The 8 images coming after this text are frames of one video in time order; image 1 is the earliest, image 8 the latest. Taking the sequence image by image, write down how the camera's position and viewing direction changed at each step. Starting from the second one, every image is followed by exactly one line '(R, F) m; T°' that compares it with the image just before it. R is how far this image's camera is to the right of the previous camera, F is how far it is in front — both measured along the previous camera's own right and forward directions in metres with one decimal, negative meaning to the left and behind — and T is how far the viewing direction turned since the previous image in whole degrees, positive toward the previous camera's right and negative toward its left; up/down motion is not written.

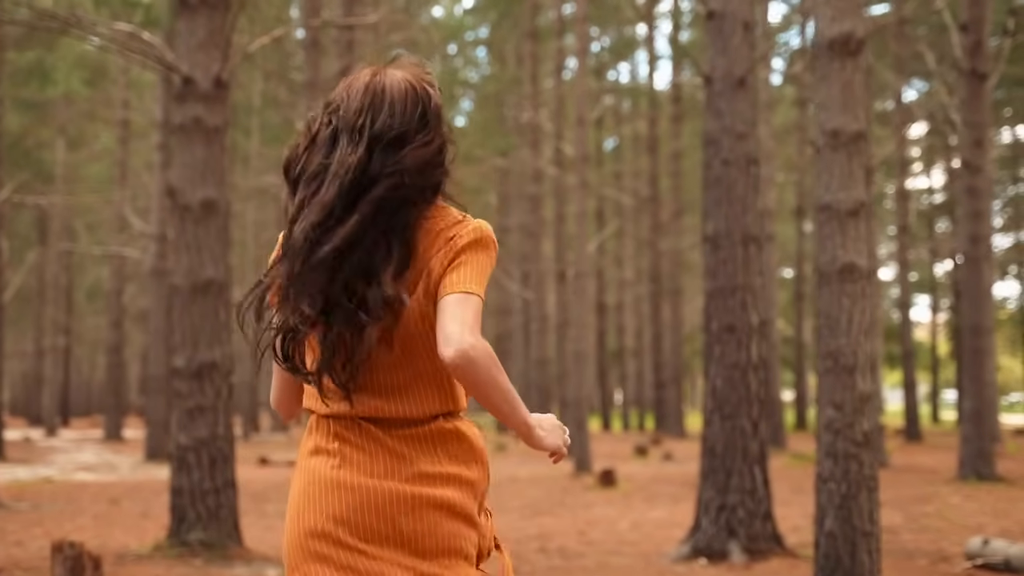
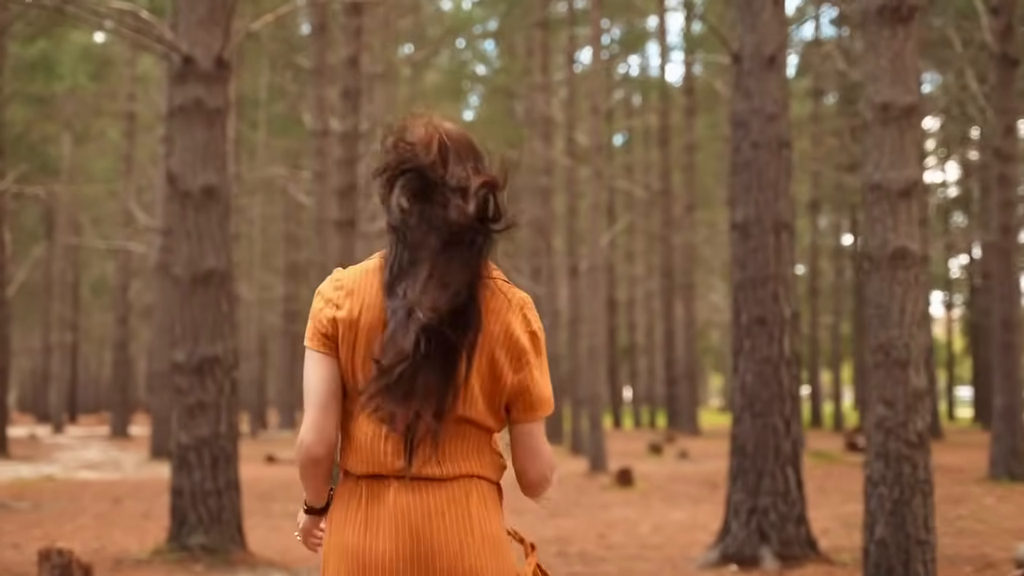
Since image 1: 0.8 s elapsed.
(-0.1, +0.5) m; 0°
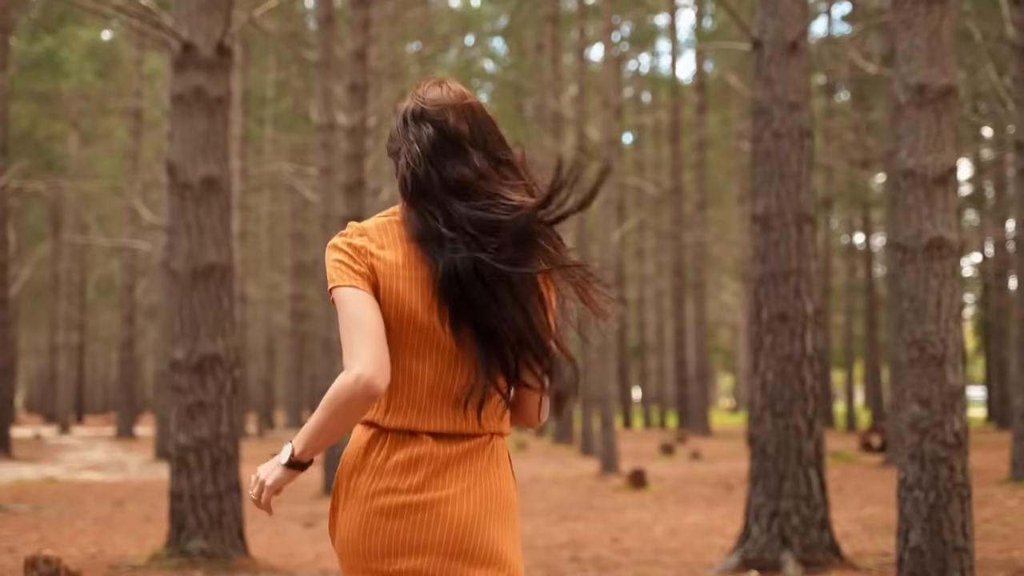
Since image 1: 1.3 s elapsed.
(0.0, +0.3) m; 0°
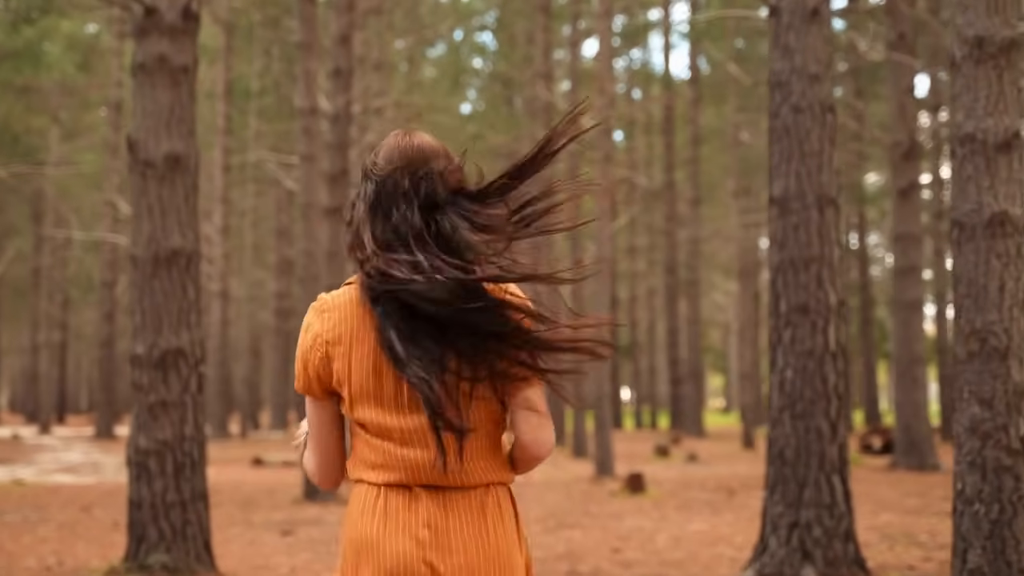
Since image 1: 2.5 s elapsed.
(0.0, +0.7) m; +1°
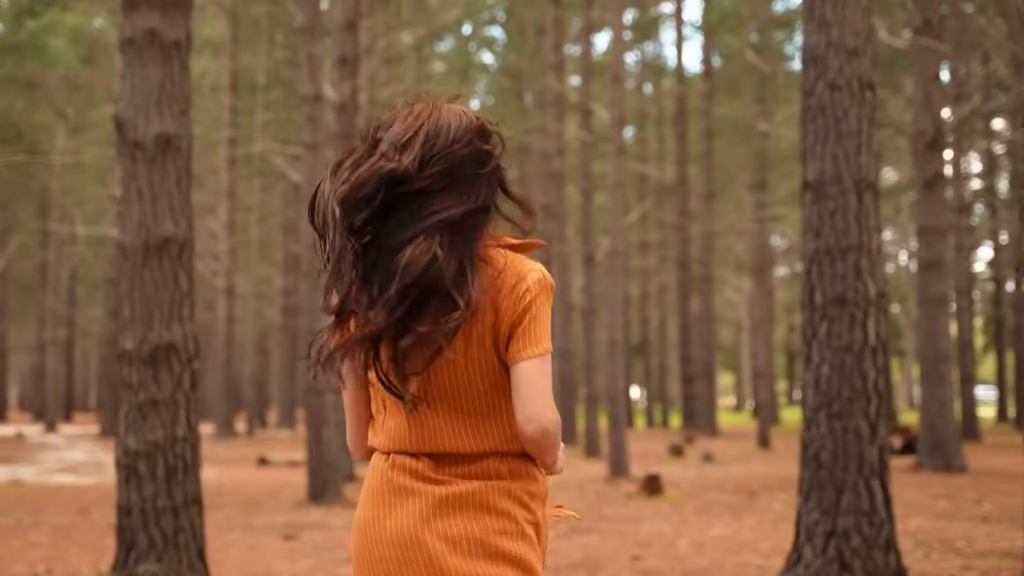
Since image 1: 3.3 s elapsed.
(0.0, +0.5) m; 0°
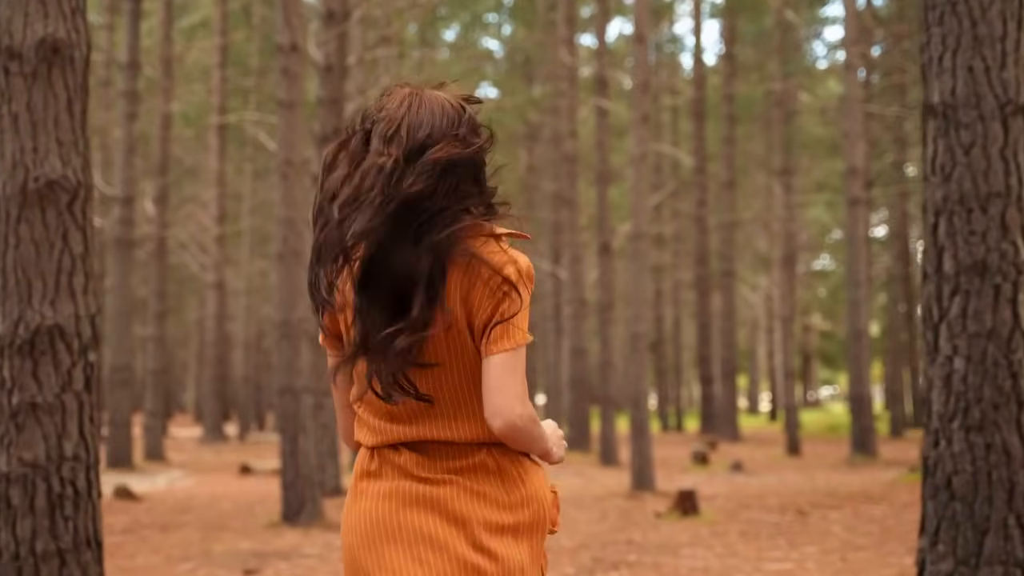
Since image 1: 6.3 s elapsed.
(0.0, +1.9) m; 0°
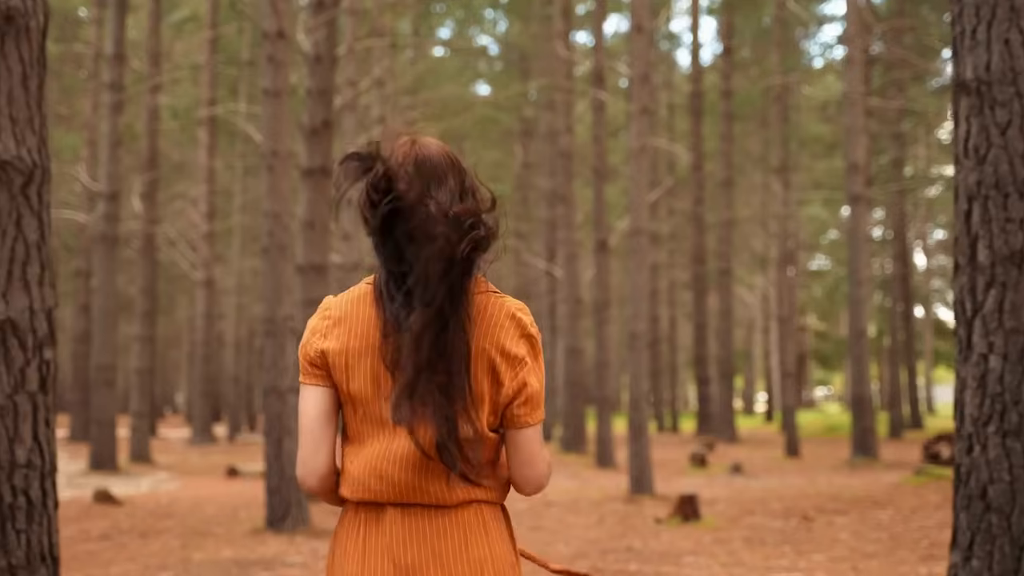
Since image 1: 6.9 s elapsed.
(0.0, +0.4) m; 0°
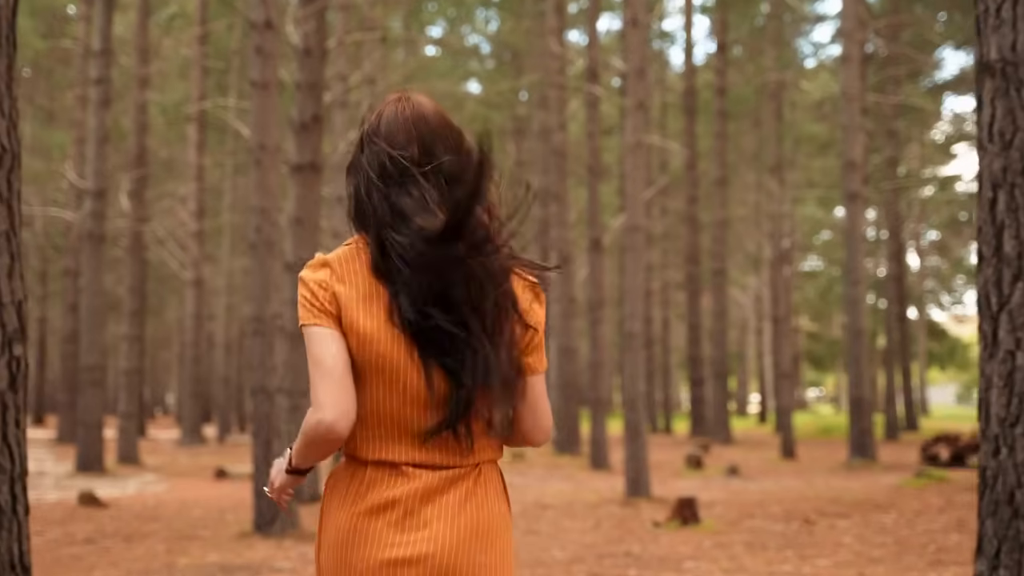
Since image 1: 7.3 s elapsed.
(0.0, +0.3) m; 0°
